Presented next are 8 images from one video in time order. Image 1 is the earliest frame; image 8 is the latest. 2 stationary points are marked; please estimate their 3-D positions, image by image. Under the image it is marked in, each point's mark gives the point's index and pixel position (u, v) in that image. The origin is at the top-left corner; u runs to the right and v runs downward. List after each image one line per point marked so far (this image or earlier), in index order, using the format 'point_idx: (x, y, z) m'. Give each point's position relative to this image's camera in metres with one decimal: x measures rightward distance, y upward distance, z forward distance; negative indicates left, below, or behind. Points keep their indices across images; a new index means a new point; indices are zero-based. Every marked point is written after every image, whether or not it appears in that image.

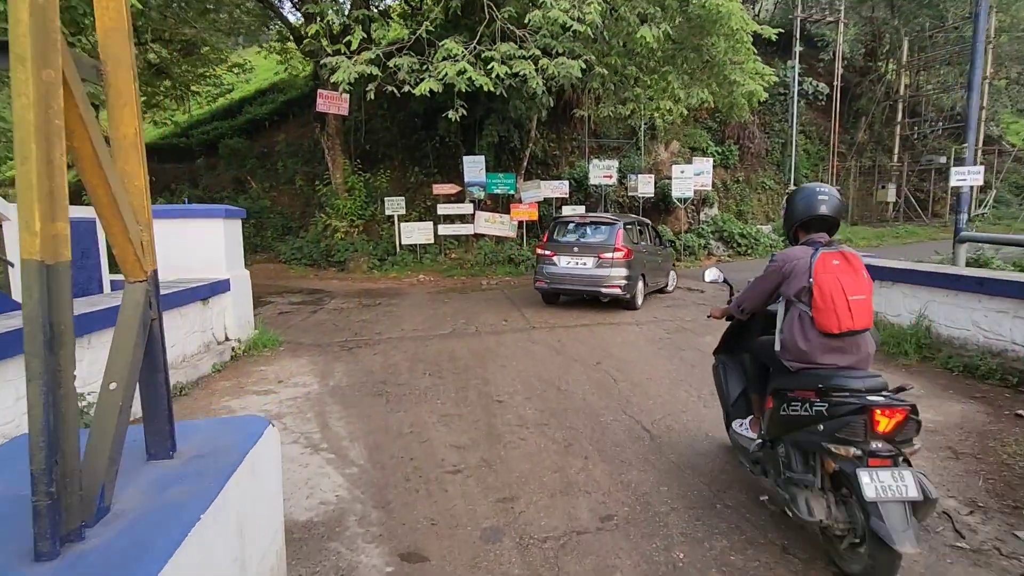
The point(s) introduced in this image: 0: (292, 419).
0: (-1.5, -0.9, +3.7) m
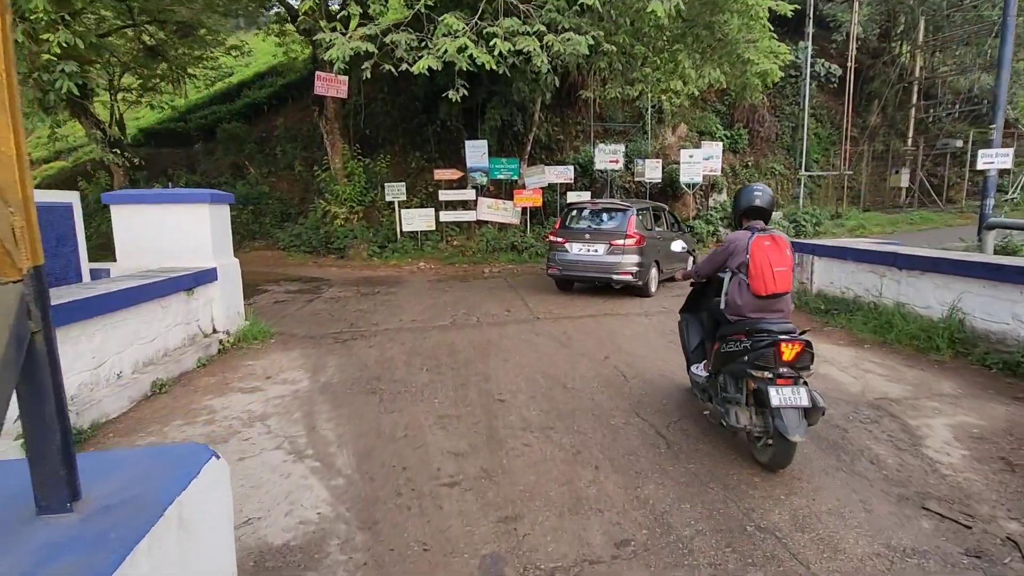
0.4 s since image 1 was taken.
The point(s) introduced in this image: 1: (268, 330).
0: (-1.5, -0.8, +3.4) m
1: (-2.6, -0.4, +5.7) m
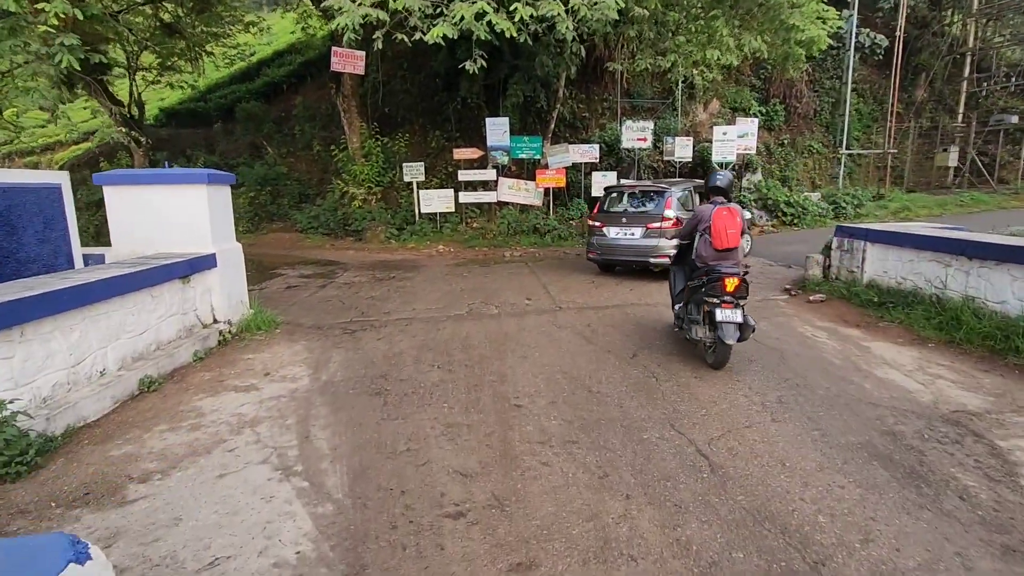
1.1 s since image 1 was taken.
0: (-1.4, -0.8, +3.1) m
1: (-2.4, -0.3, +5.4) m
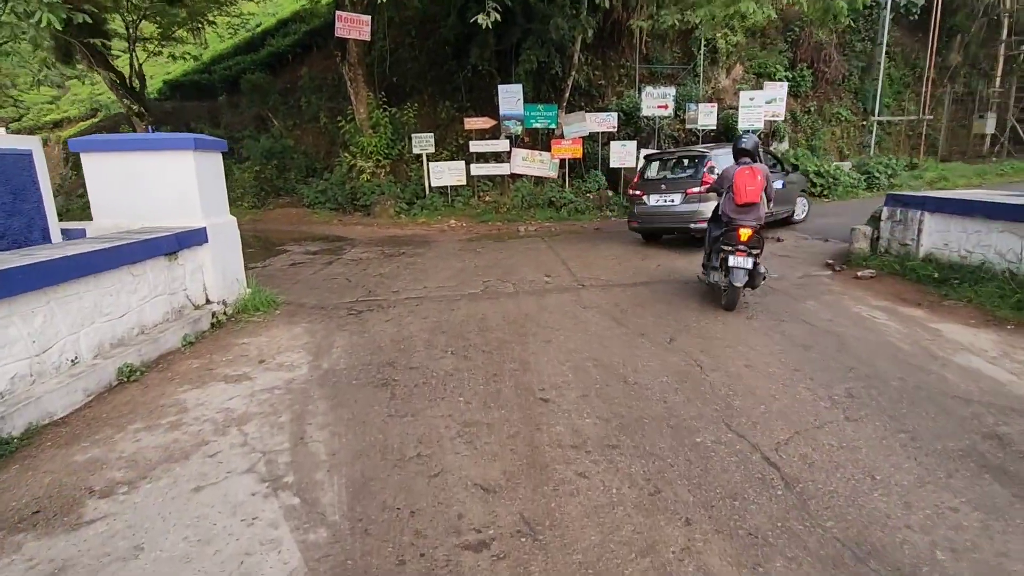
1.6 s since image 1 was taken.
0: (-1.3, -0.7, +2.7) m
1: (-2.2, -0.1, +5.0) m
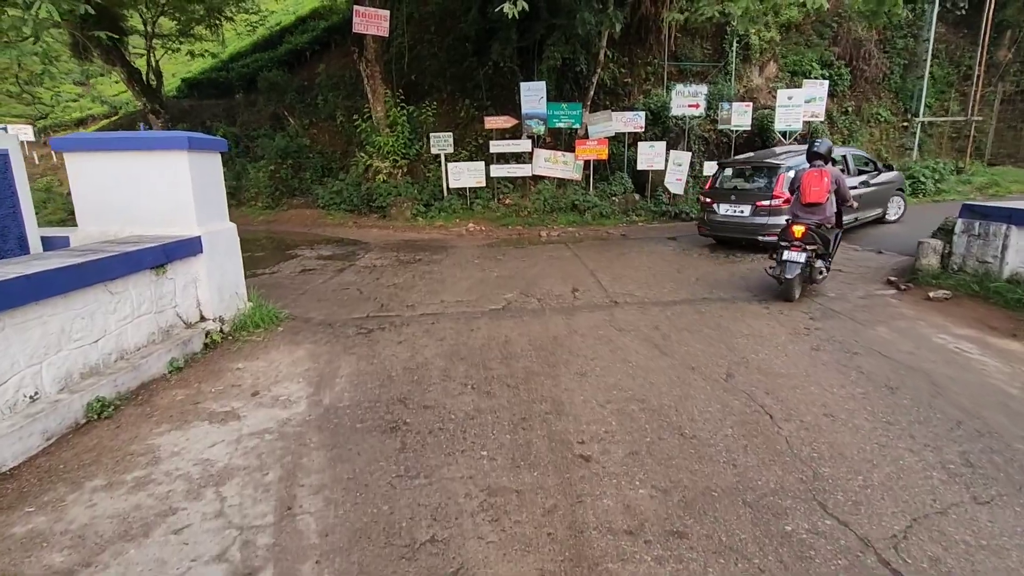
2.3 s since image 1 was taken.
0: (-1.1, -0.8, +2.2) m
1: (-2.0, -0.2, +4.5) m
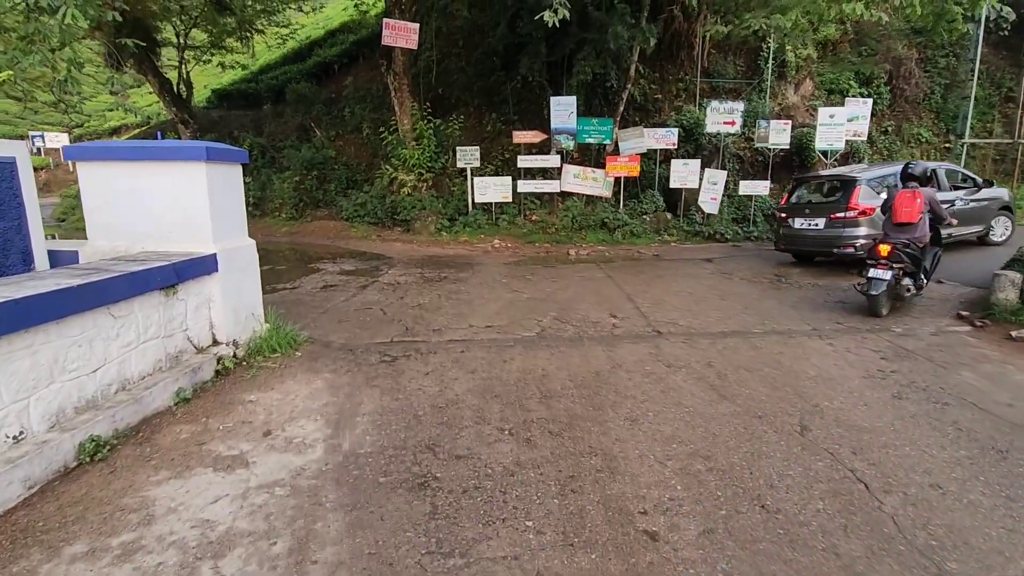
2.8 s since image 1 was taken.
0: (-0.9, -0.9, +1.9) m
1: (-1.7, -0.4, +4.2) m
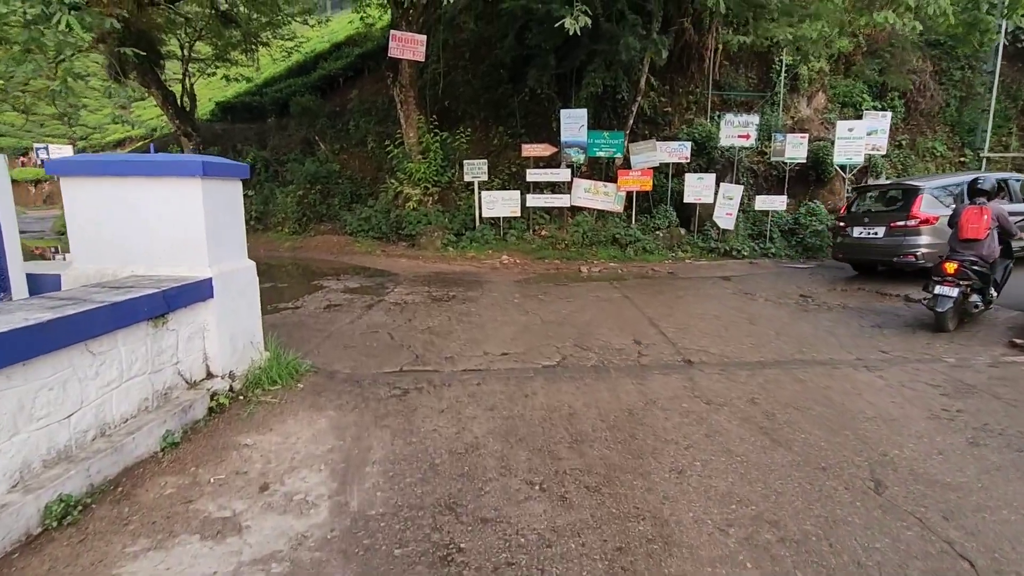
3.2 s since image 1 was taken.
0: (-0.8, -1.1, +1.5) m
1: (-1.6, -0.6, +3.9) m
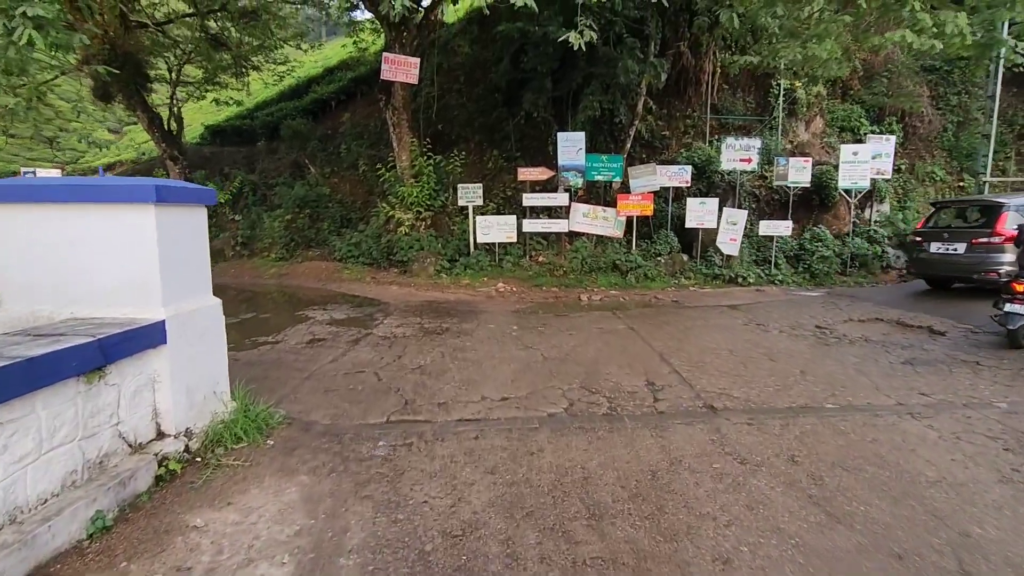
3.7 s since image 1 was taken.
0: (-0.7, -1.2, +1.0) m
1: (-1.5, -0.8, +3.4) m
